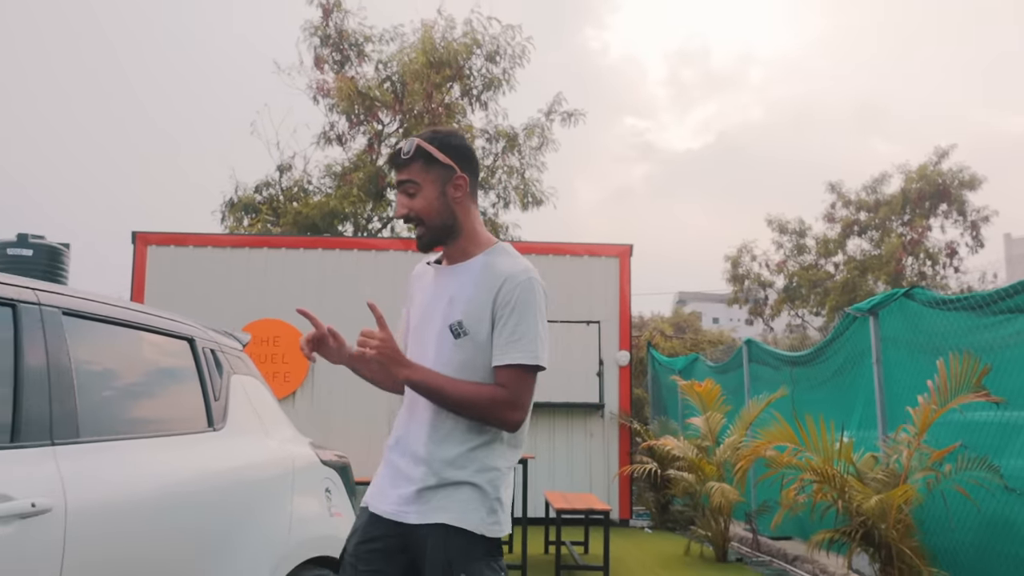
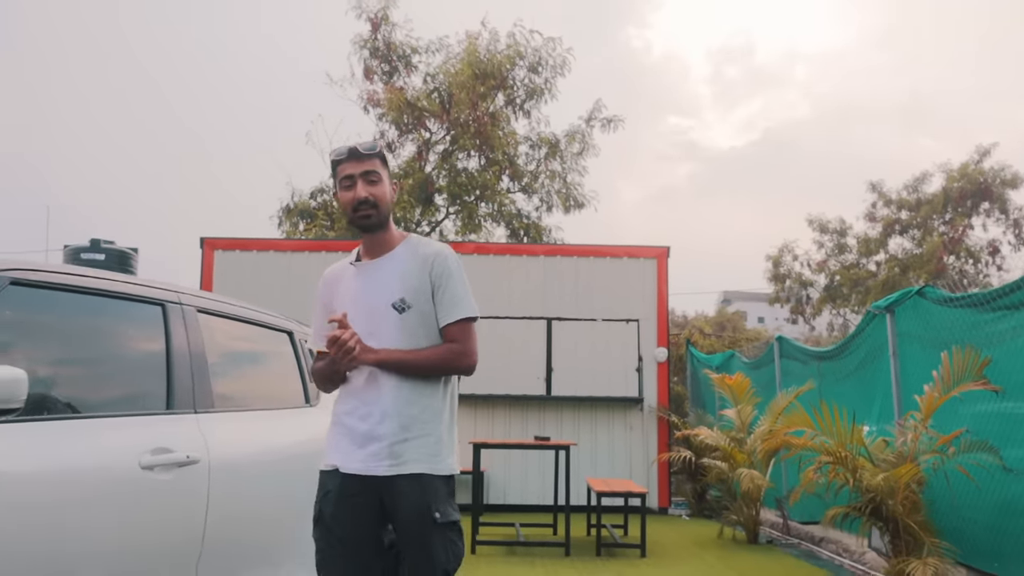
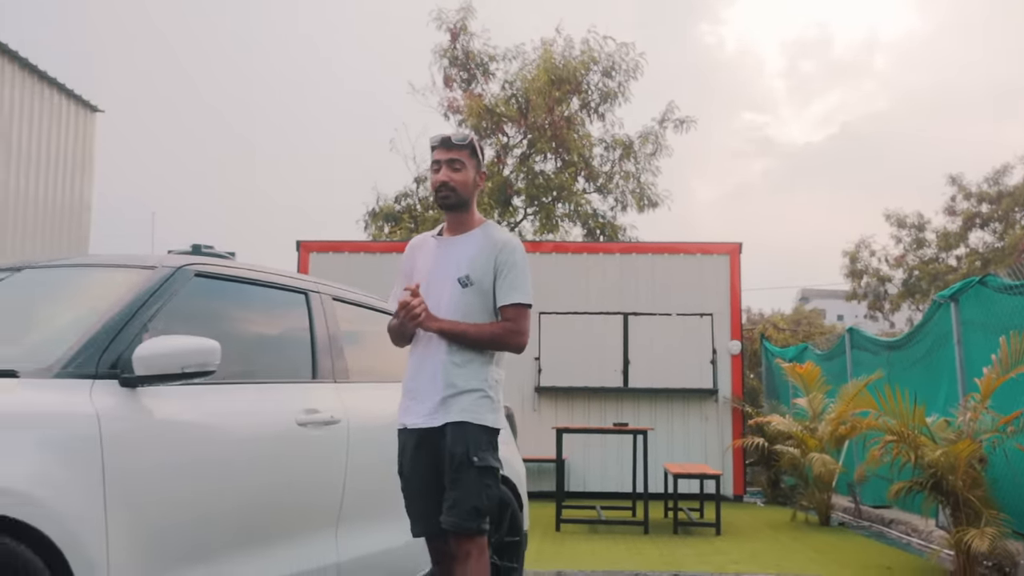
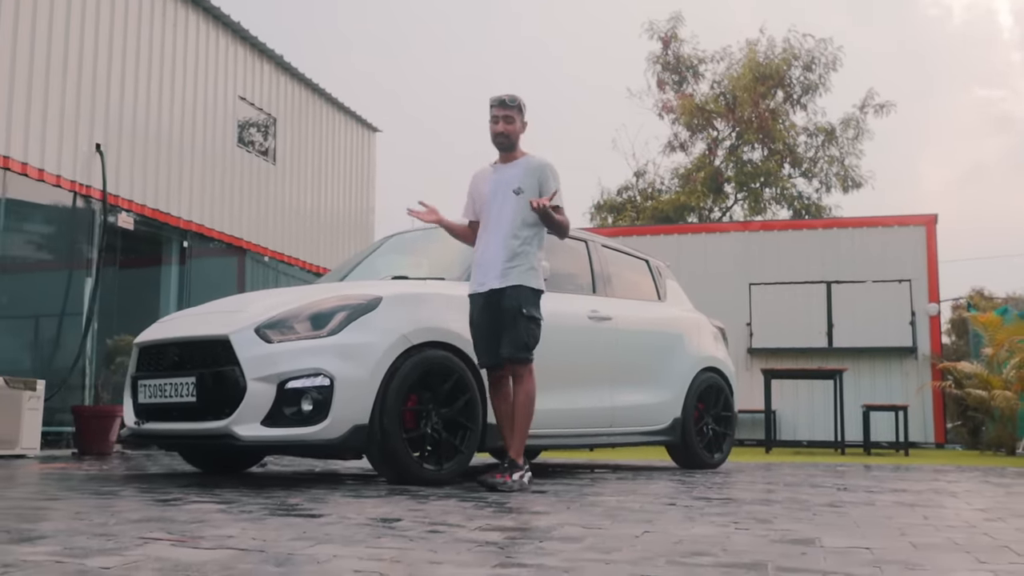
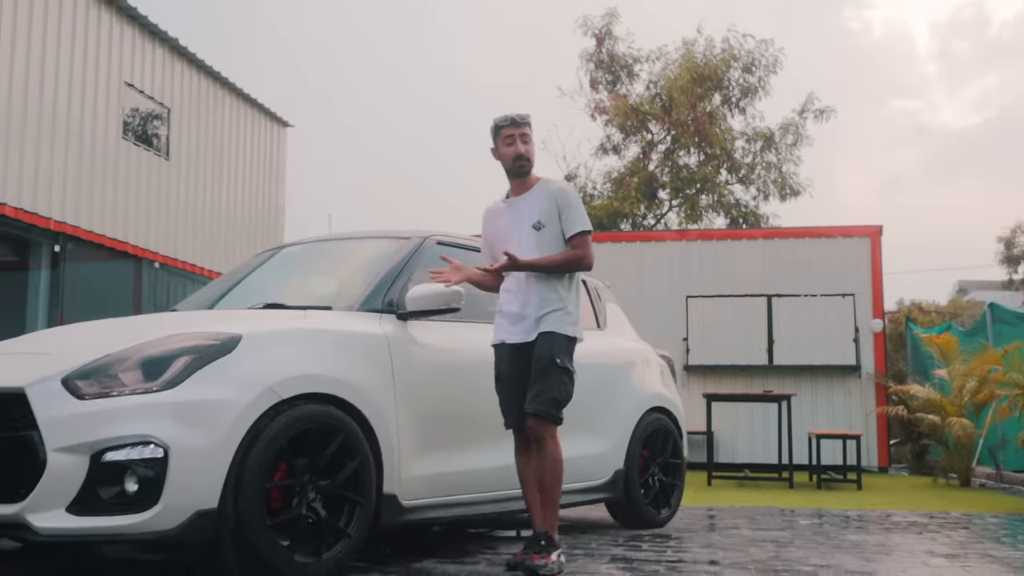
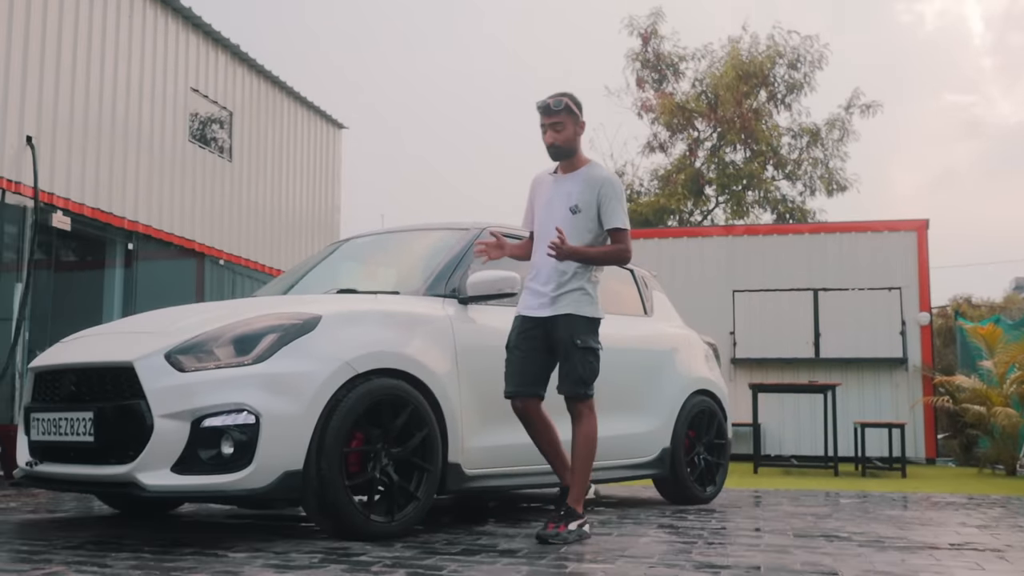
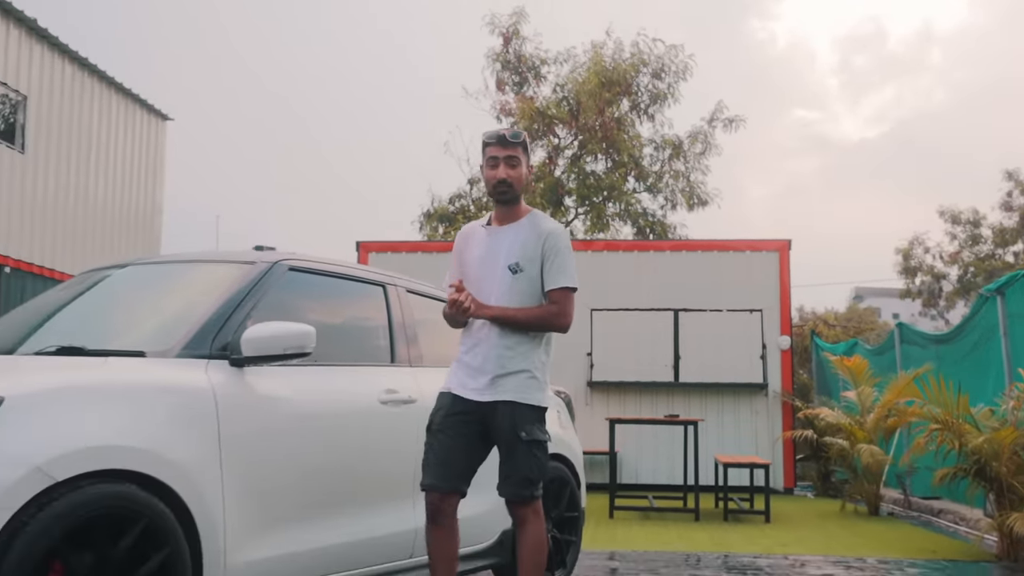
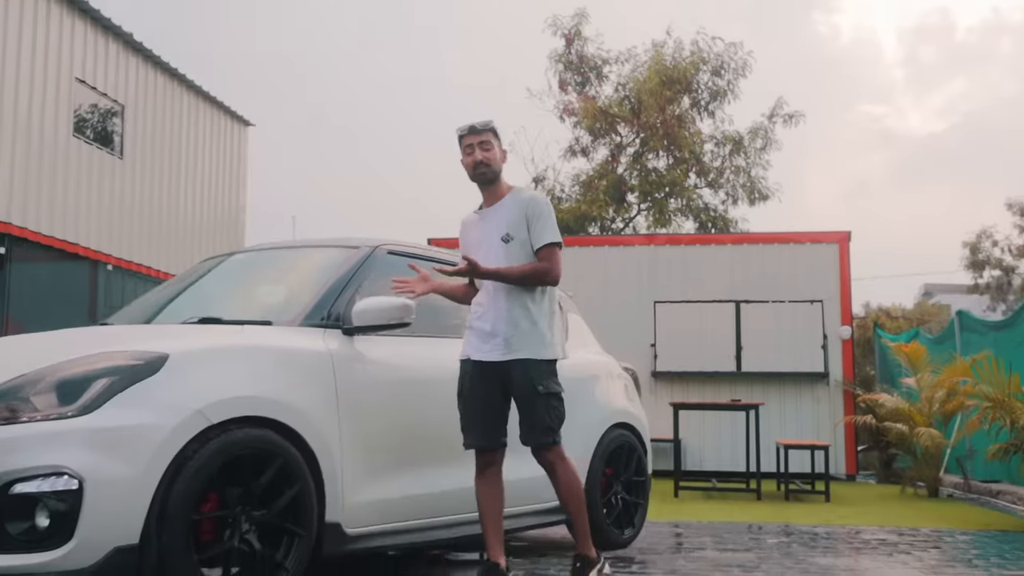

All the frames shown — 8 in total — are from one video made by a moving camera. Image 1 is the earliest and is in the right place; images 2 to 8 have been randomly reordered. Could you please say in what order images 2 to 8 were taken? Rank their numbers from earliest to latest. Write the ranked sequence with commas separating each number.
2, 3, 7, 8, 5, 6, 4
